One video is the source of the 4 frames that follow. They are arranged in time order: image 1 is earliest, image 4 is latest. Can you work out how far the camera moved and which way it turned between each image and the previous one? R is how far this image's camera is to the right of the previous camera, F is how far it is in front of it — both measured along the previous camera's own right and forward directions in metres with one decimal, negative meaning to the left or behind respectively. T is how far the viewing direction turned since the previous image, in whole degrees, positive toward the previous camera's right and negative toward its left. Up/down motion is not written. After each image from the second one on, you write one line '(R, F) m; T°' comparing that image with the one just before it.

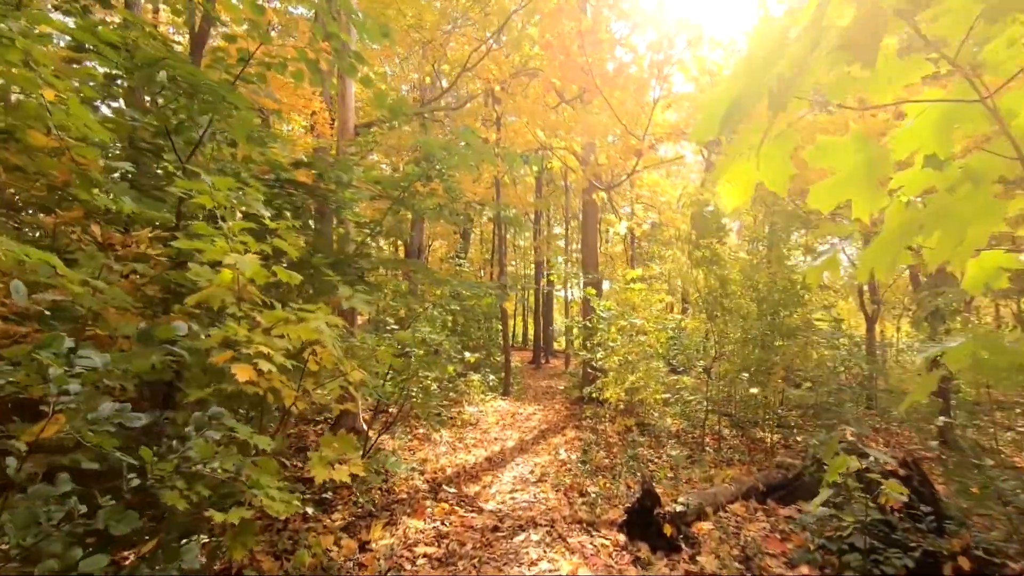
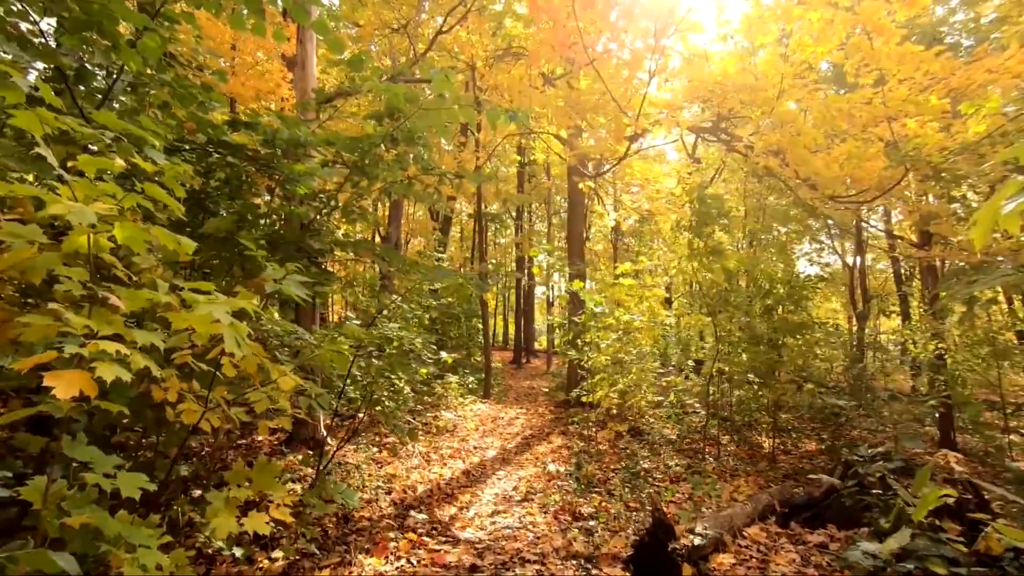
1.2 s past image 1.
(0.0, +0.6) m; +2°
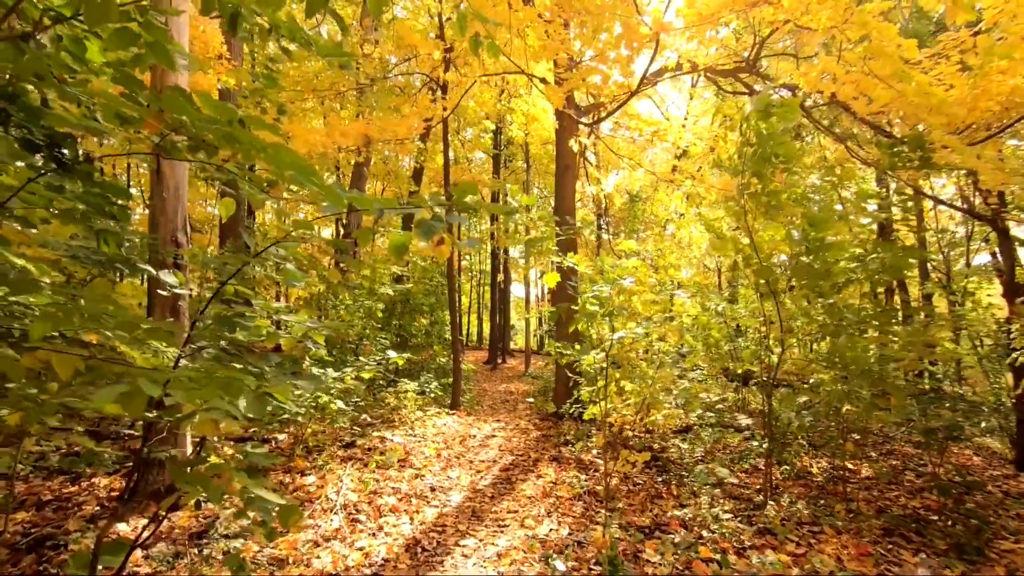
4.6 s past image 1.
(0.0, +1.8) m; +3°
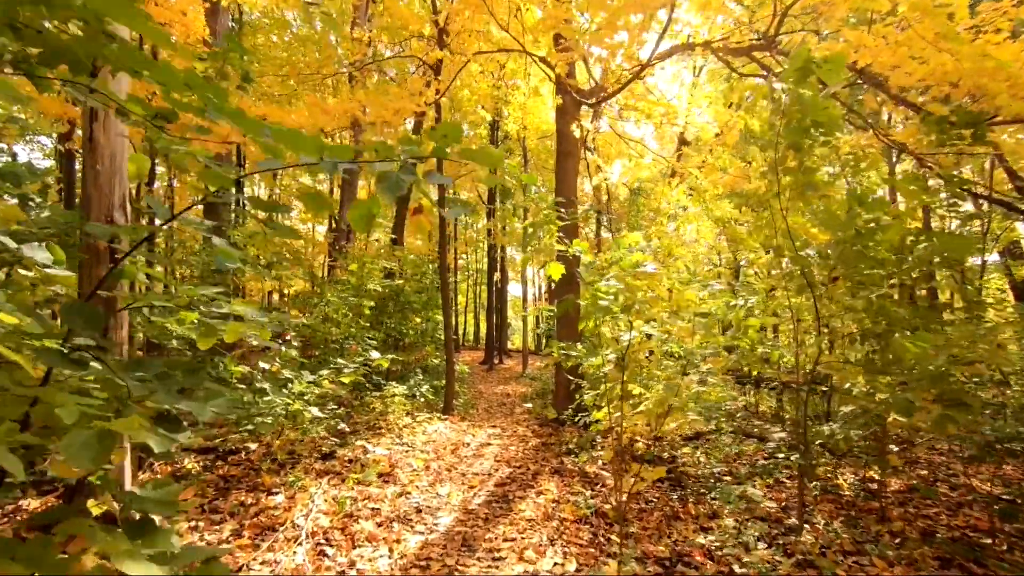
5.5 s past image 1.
(0.0, +0.5) m; 0°
